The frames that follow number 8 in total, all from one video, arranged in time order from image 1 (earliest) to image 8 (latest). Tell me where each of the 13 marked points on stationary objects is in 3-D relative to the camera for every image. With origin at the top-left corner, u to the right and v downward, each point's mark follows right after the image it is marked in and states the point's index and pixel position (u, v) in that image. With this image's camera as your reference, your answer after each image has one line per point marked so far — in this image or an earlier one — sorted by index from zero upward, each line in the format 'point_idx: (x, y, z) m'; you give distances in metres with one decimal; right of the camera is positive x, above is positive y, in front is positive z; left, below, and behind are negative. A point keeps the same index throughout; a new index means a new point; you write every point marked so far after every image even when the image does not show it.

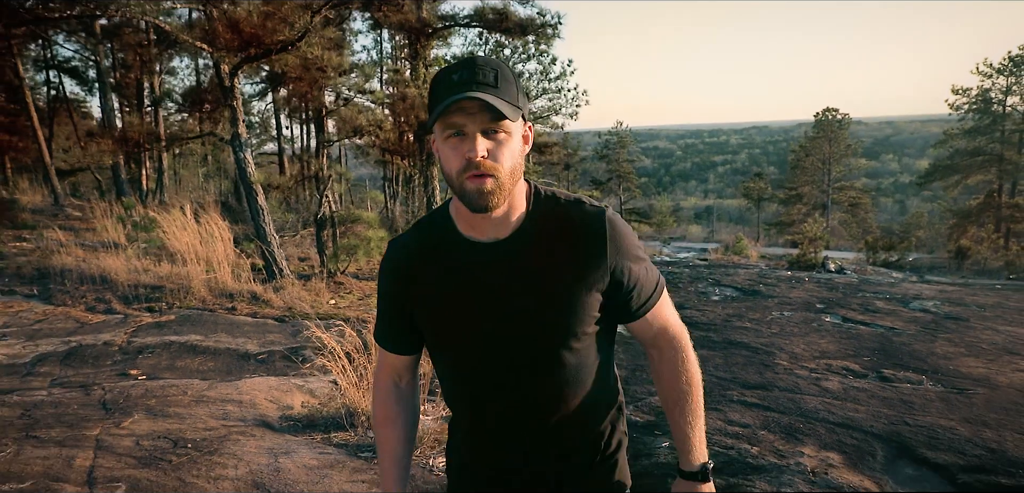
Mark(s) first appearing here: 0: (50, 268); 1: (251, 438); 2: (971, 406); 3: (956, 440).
0: (-5.8, -0.3, +7.1) m
1: (-1.4, -1.0, +3.0) m
2: (+2.7, -1.0, +3.4) m
3: (+2.2, -1.0, +2.8) m
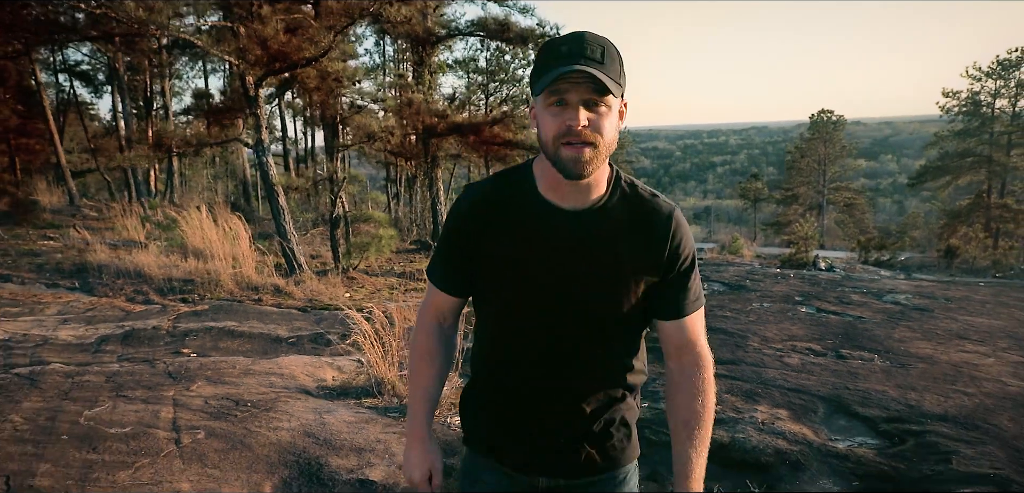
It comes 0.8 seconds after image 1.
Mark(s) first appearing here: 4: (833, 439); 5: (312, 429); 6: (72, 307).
0: (-5.8, -0.2, +7.7) m
1: (-1.4, -1.0, +3.6) m
2: (+2.8, -0.9, +4.0) m
3: (+2.3, -0.9, +3.4) m
4: (+1.7, -1.0, +3.0) m
5: (-1.1, -1.0, +3.2) m
6: (-4.5, -0.6, +5.8) m
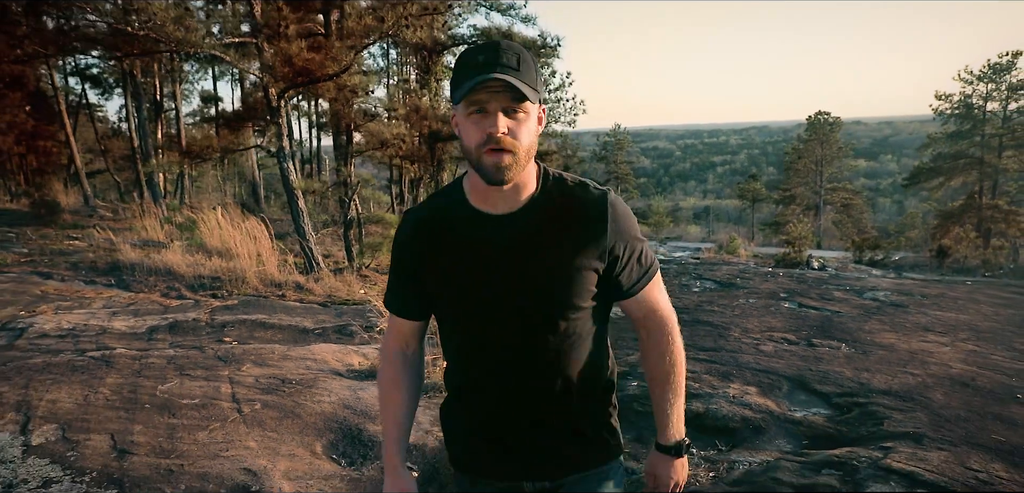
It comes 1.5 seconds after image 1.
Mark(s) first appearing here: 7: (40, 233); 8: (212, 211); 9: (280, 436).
0: (-5.7, -0.2, +8.2) m
1: (-1.3, -1.0, +4.1) m
2: (+2.8, -0.9, +4.5) m
3: (+2.3, -0.9, +4.0) m
4: (+1.8, -1.0, +3.6) m
5: (-1.1, -1.0, +3.7) m
6: (-4.5, -0.6, +6.4) m
7: (-9.7, +0.3, +11.7) m
8: (-6.9, +0.8, +13.1) m
9: (-1.3, -1.1, +3.2) m
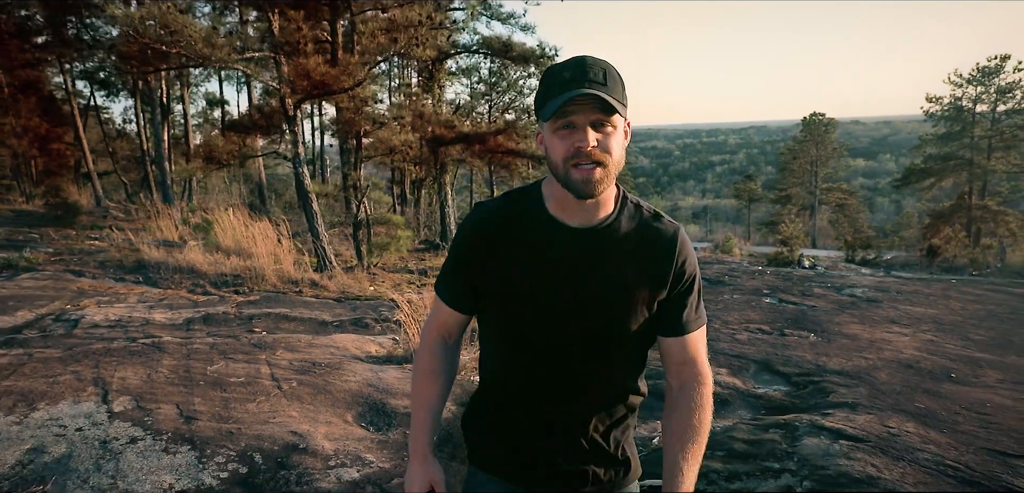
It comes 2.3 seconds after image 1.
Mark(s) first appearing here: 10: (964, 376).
0: (-5.7, -0.2, +8.8) m
1: (-1.3, -1.0, +4.7) m
2: (+2.8, -0.9, +5.1) m
3: (+2.3, -0.9, +4.5) m
4: (+1.8, -1.0, +4.1) m
5: (-1.1, -1.0, +4.3) m
6: (-4.5, -0.6, +6.9) m
7: (-9.7, +0.3, +12.2) m
8: (-6.9, +0.9, +13.6) m
9: (-1.3, -1.1, +3.8) m
10: (+3.4, -1.0, +4.3) m
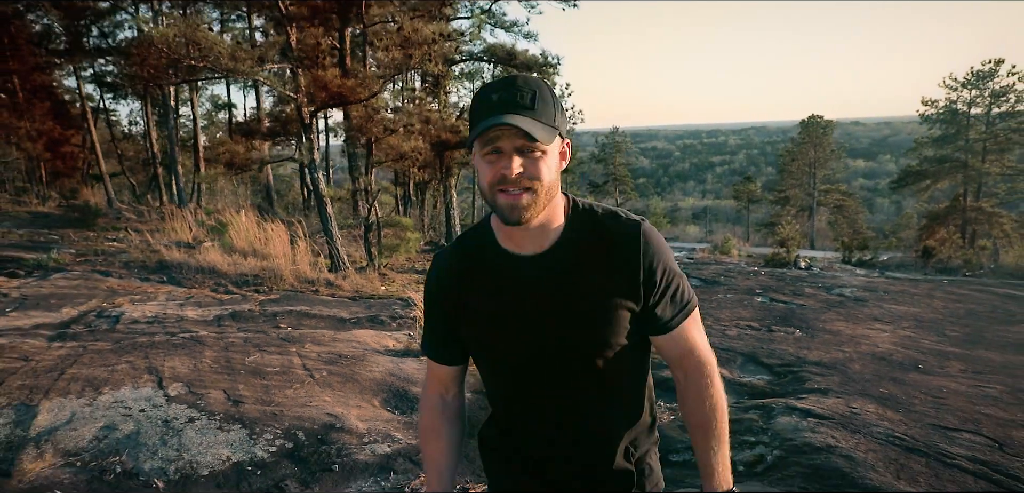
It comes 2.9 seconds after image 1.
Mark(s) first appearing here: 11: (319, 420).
0: (-5.6, -0.2, +9.2) m
1: (-1.2, -1.0, +5.1) m
2: (+2.9, -0.9, +5.5) m
3: (+2.4, -0.9, +5.0) m
4: (+1.9, -1.0, +4.6) m
5: (-1.0, -1.0, +4.7) m
6: (-4.4, -0.6, +7.4) m
7: (-9.7, +0.3, +12.7) m
8: (-6.8, +0.8, +14.0) m
9: (-1.2, -1.1, +4.2) m
10: (+3.5, -1.0, +4.7) m
11: (-1.3, -1.1, +3.7) m
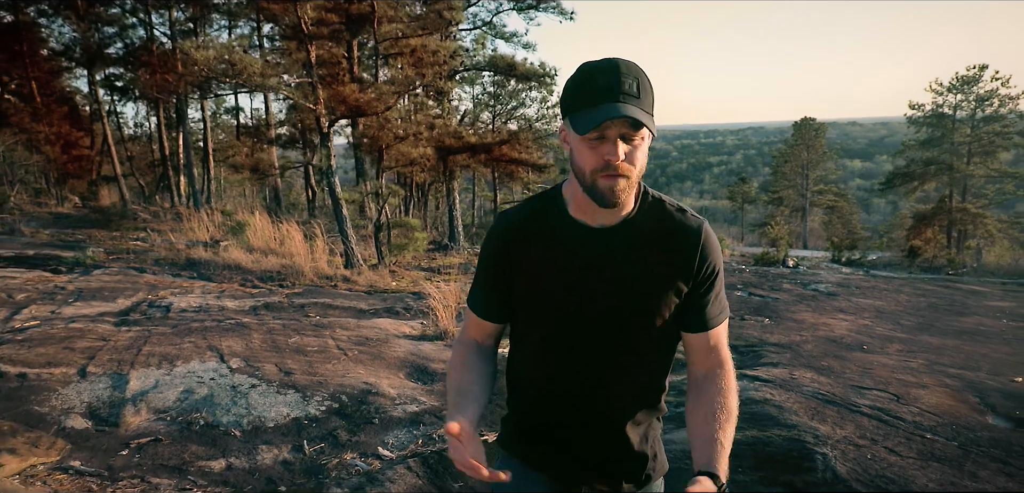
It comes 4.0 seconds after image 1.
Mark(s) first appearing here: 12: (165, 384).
0: (-5.6, -0.2, +10.0) m
1: (-1.2, -1.0, +5.9) m
2: (+2.9, -0.9, +6.3) m
3: (+2.4, -0.9, +5.8) m
4: (+1.9, -1.0, +5.4) m
5: (-0.9, -1.0, +5.5) m
6: (-4.4, -0.6, +8.1) m
7: (-9.6, +0.3, +13.4) m
8: (-6.8, +0.8, +14.8) m
9: (-1.2, -1.1, +5.0) m
10: (+3.5, -1.0, +5.5) m
11: (-1.2, -1.1, +4.5) m
12: (-2.6, -1.0, +4.3) m
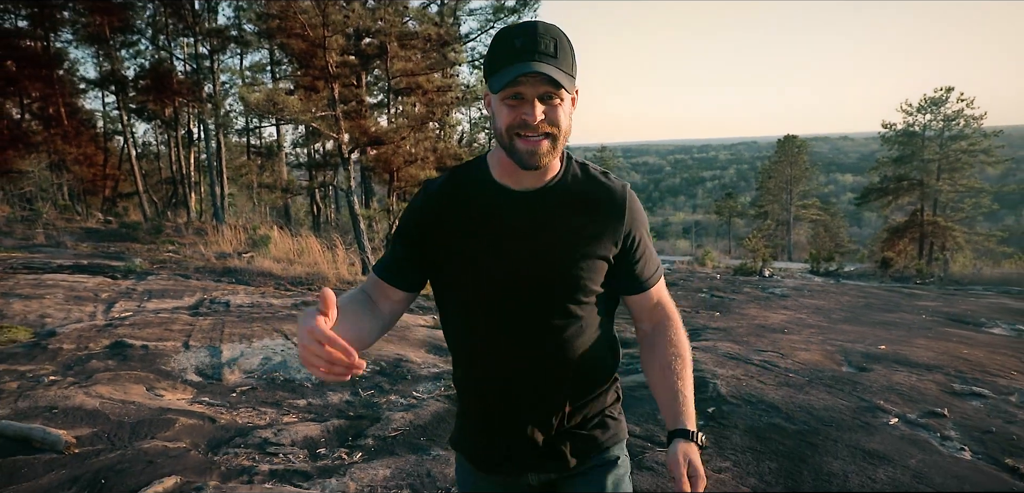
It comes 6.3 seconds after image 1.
0: (-5.7, -0.4, +11.4) m
1: (-1.2, -1.0, +7.4) m
2: (+2.9, -1.0, +7.8) m
3: (+2.4, -1.0, +7.3) m
4: (+1.8, -1.1, +6.8) m
5: (-1.0, -1.1, +7.0) m
6: (-4.4, -0.7, +9.6) m
7: (-9.8, 0.0, +14.9) m
8: (-6.9, +0.5, +16.3) m
9: (-1.2, -1.1, +6.5) m
10: (+3.5, -1.0, +7.0) m
11: (-1.3, -1.2, +5.9) m
12: (-2.7, -1.1, +5.7) m
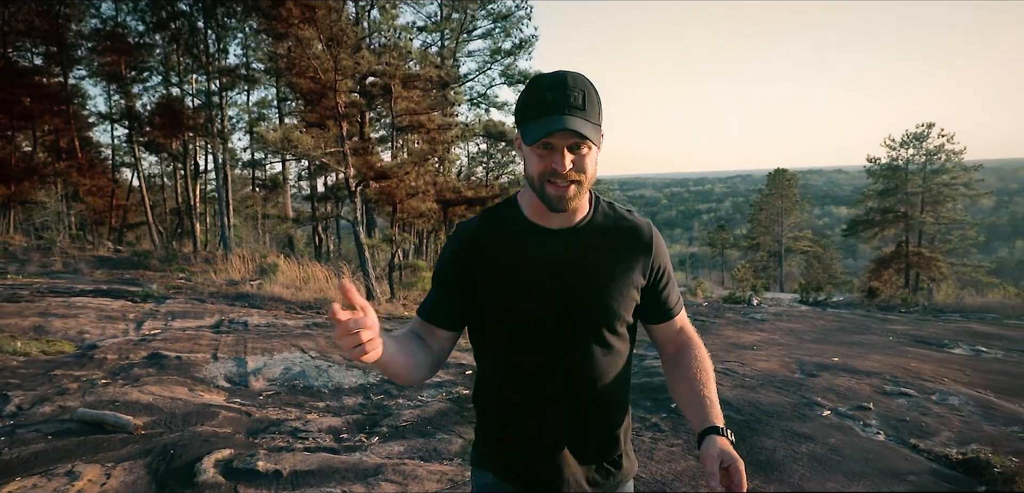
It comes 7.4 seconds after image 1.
0: (-5.8, -1.0, +12.1) m
1: (-1.3, -1.4, +8.1) m
2: (+2.8, -1.4, +8.5) m
3: (+2.3, -1.3, +8.0) m
4: (+1.8, -1.4, +7.5) m
5: (-1.1, -1.4, +7.7) m
6: (-4.5, -1.2, +10.2) m
7: (-9.9, -0.8, +15.5) m
8: (-7.1, -0.3, +17.0) m
9: (-1.3, -1.4, +7.1) m
10: (+3.4, -1.4, +7.7) m
11: (-1.3, -1.4, +6.6) m
12: (-2.7, -1.3, +6.4) m
